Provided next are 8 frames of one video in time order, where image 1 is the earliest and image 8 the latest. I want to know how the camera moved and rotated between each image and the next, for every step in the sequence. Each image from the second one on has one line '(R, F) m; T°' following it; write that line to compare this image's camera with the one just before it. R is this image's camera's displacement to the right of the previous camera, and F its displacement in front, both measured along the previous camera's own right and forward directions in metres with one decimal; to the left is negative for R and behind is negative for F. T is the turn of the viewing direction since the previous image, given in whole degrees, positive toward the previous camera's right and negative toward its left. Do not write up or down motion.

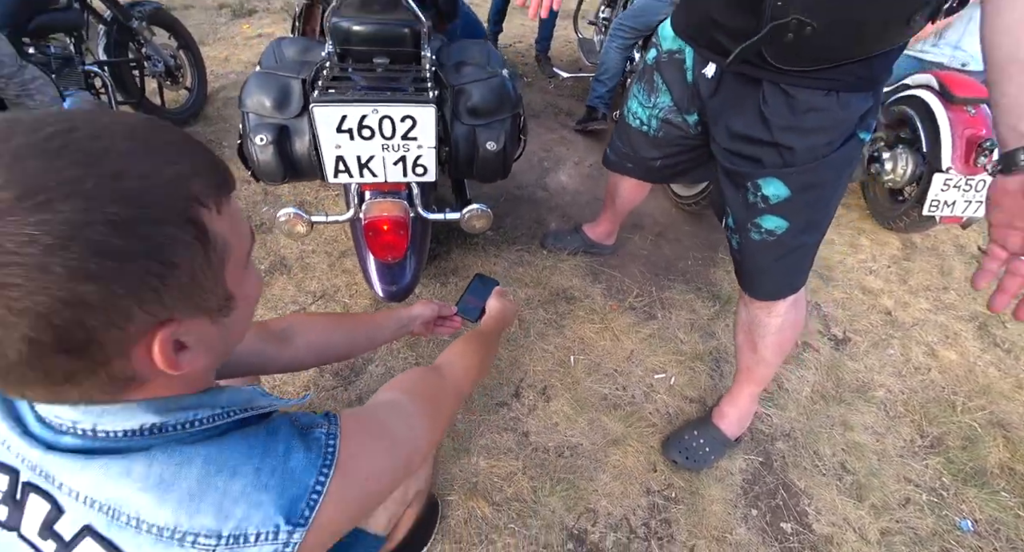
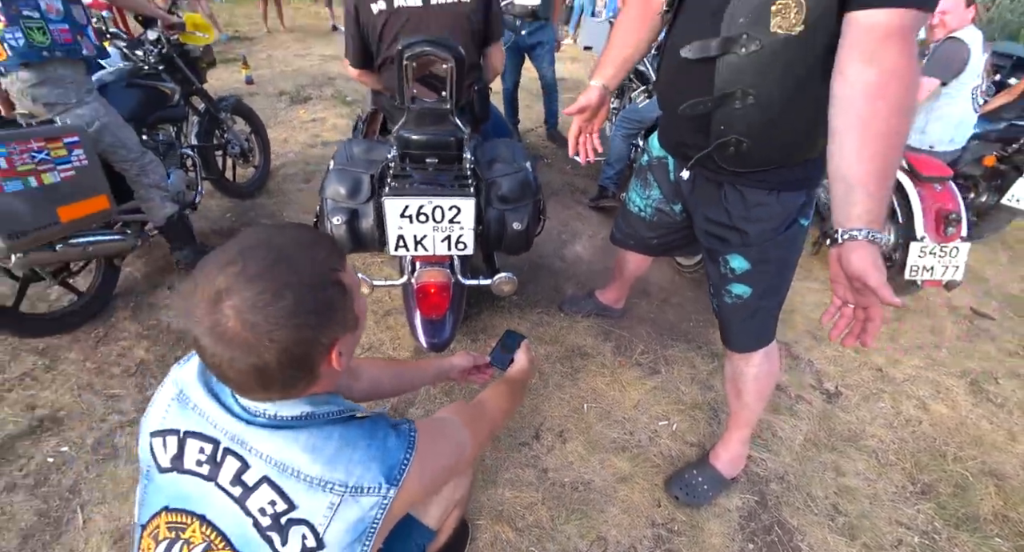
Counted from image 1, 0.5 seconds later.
(0.0, -0.3) m; -3°
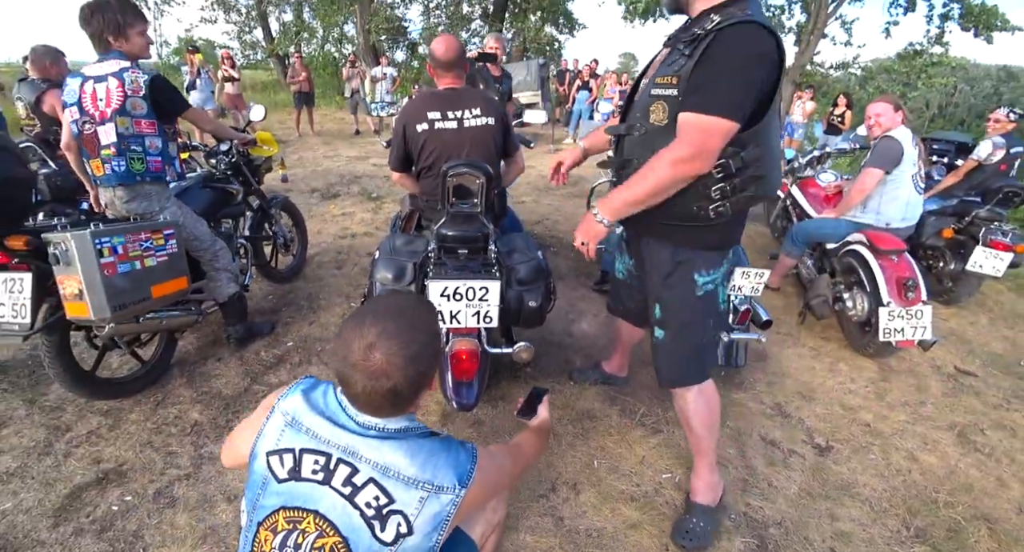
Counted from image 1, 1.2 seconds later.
(0.0, -0.3) m; -1°
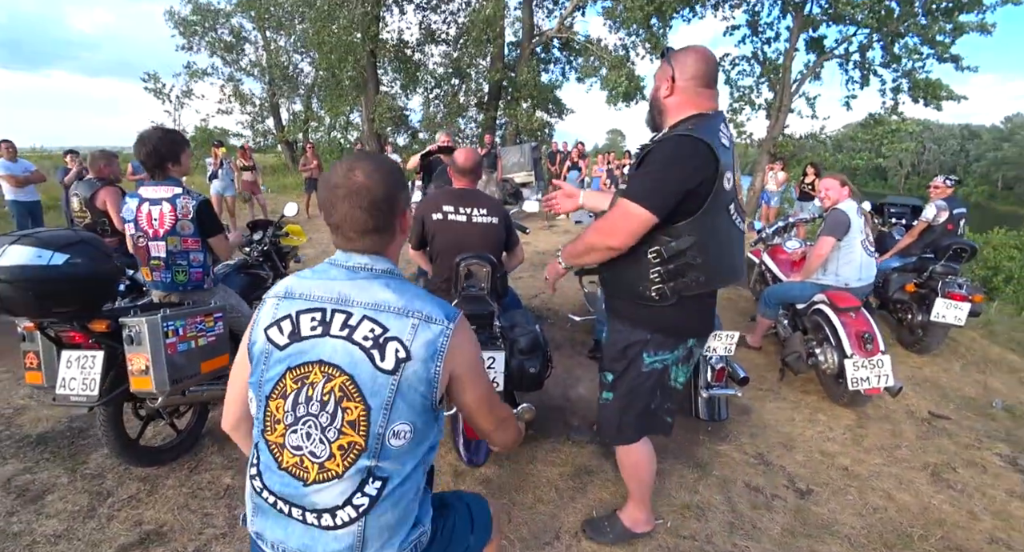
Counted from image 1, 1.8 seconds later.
(0.0, -0.4) m; 0°
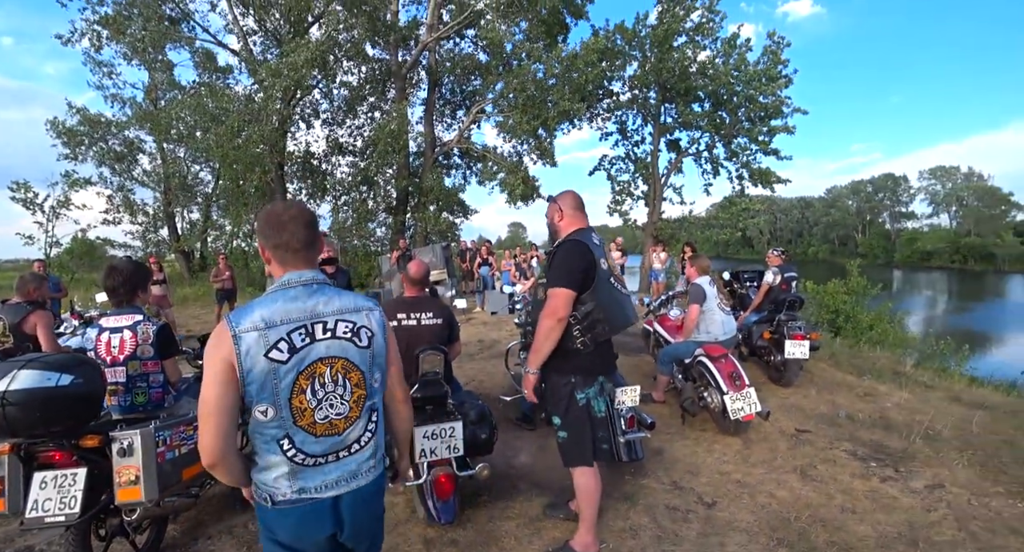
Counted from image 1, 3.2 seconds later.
(-0.2, -0.6) m; +11°
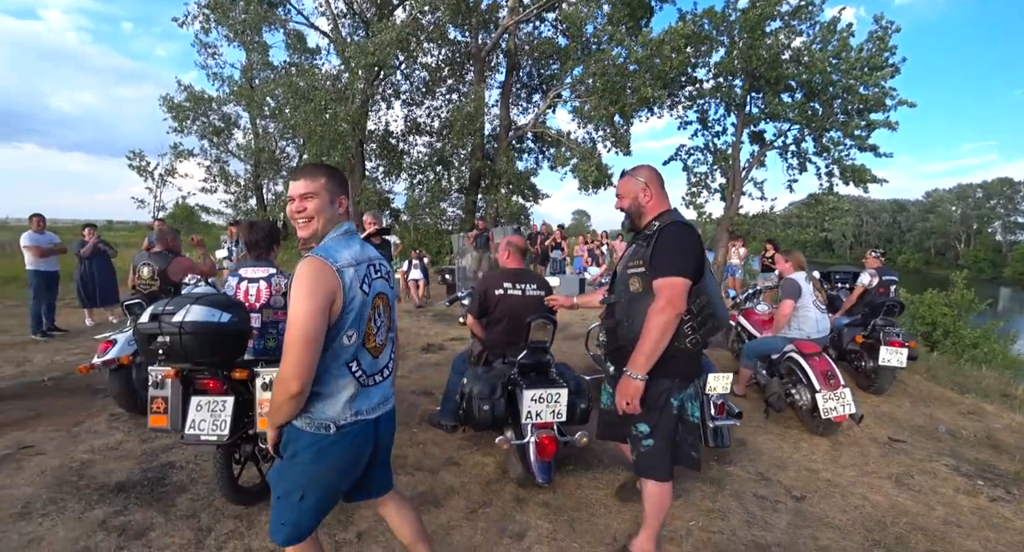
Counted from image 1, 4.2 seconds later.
(-0.3, -0.1) m; -7°
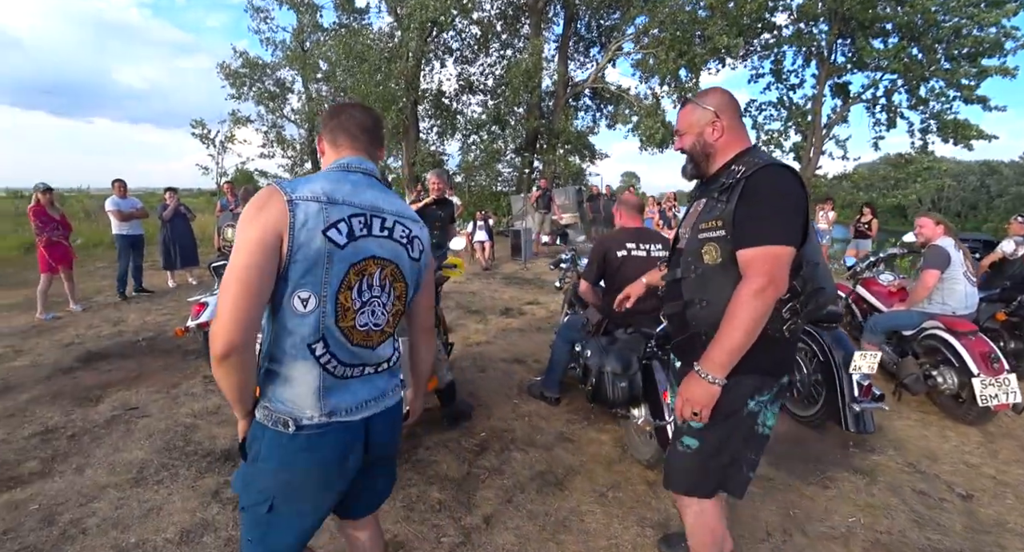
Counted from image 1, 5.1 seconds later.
(-0.5, +0.3) m; -5°
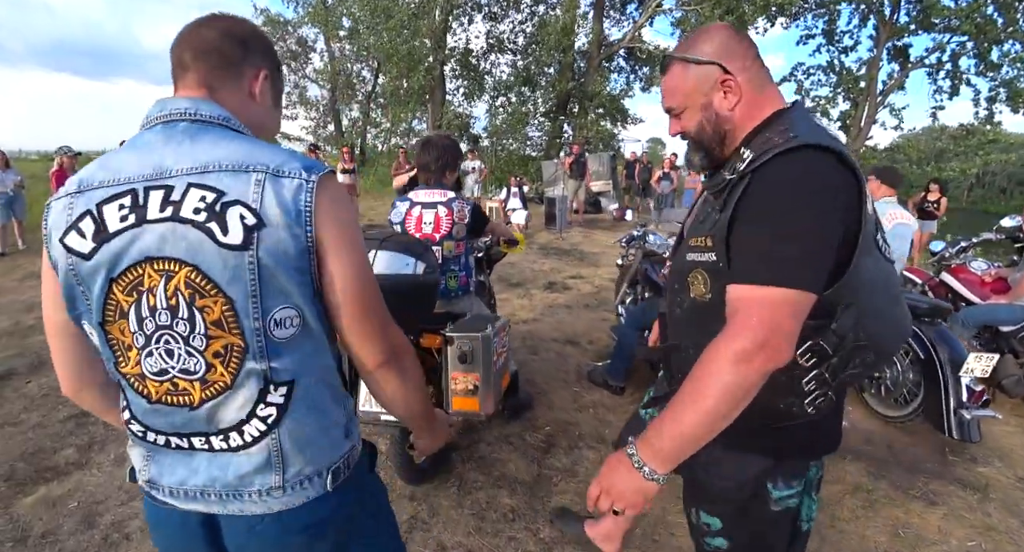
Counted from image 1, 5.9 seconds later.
(-0.3, +0.3) m; -2°
